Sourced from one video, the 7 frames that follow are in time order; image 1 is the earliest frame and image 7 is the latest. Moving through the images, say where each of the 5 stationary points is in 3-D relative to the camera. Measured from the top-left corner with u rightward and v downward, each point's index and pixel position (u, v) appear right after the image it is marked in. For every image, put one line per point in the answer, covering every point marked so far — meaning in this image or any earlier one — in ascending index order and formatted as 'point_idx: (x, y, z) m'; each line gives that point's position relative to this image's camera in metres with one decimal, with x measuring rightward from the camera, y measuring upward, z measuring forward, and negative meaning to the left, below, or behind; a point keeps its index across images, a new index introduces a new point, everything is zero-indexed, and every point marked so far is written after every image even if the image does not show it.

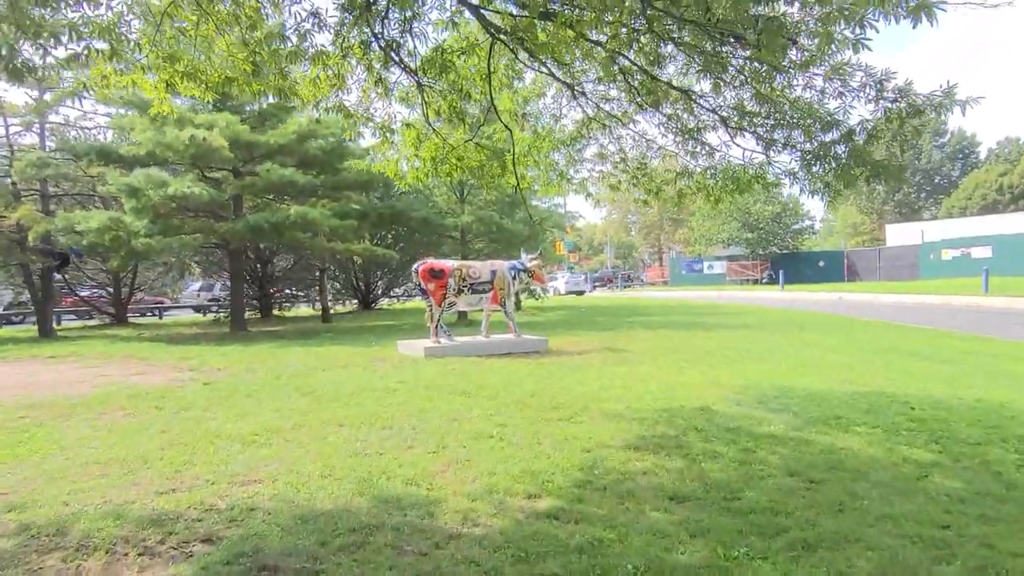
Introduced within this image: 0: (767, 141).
0: (+2.0, +1.1, +5.5) m
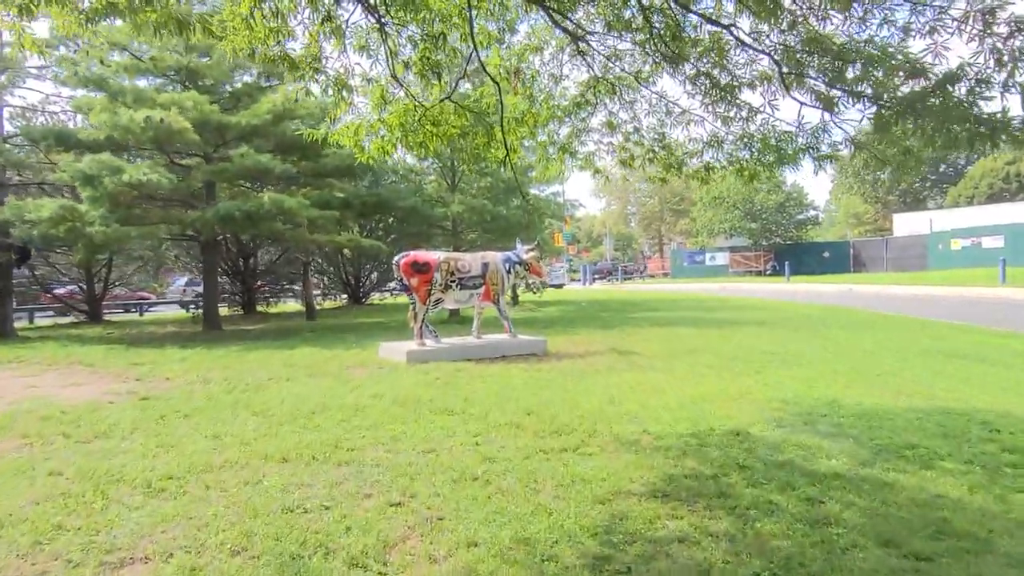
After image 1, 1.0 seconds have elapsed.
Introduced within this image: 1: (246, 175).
0: (+1.9, +1.1, +4.3) m
1: (-4.8, +2.1, +13.1) m
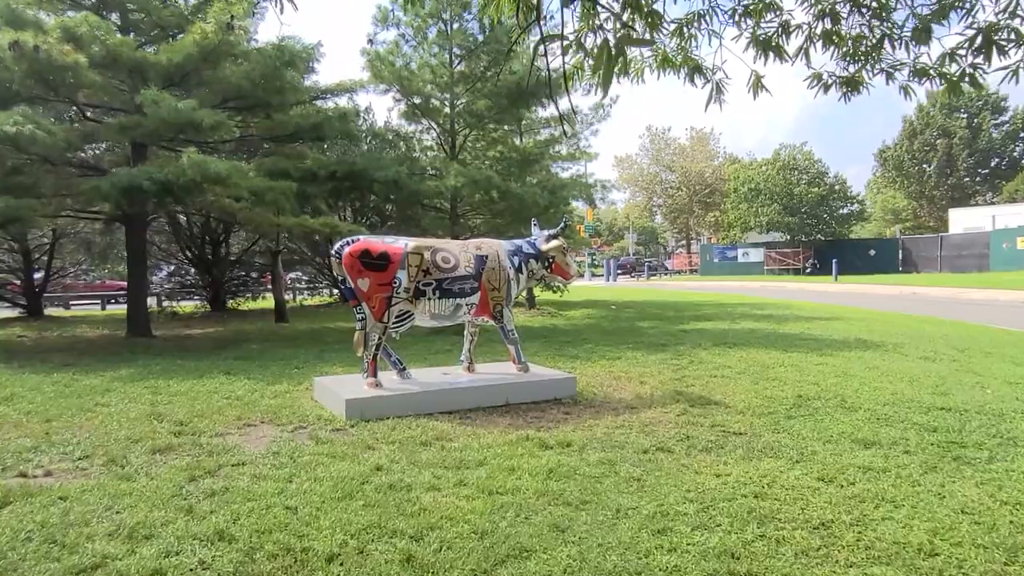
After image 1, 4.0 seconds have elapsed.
0: (+1.9, +1.0, +0.8) m
1: (-4.6, +2.1, +9.7) m
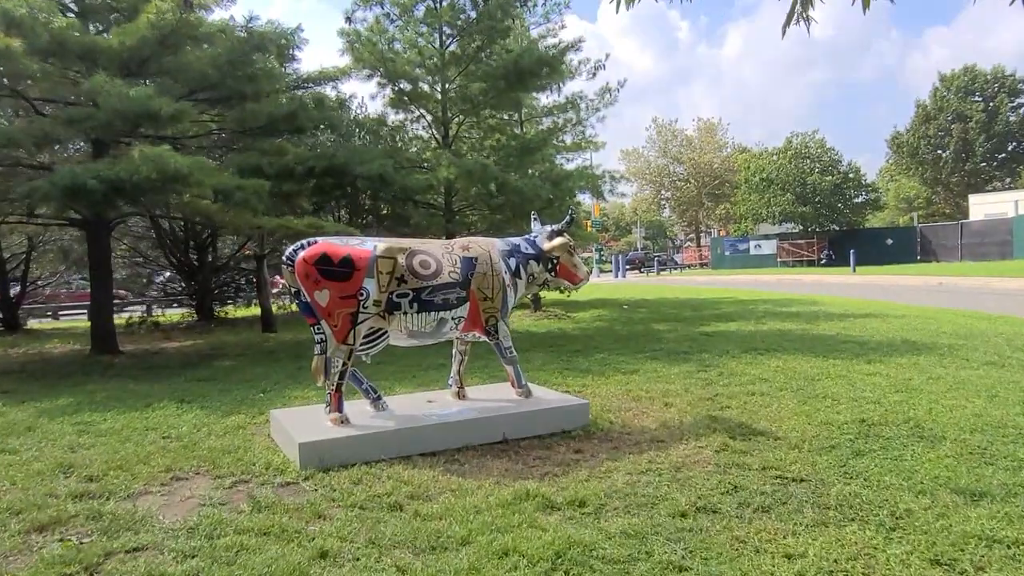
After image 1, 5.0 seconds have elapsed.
0: (+1.8, +1.0, -0.4) m
1: (-4.7, +2.0, +8.6) m
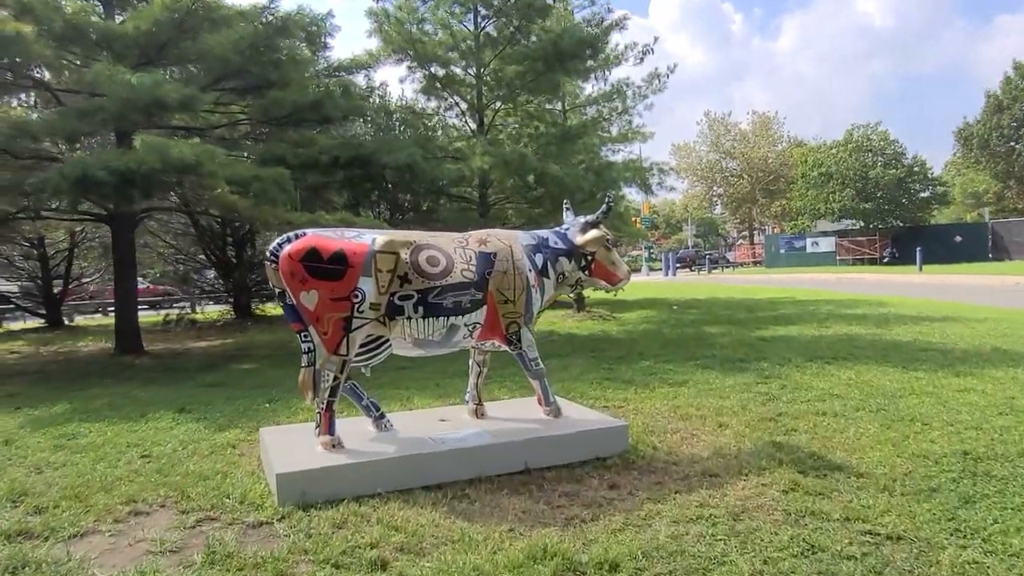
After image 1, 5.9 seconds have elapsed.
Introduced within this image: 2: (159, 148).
0: (+1.5, +0.9, -1.2) m
1: (-4.3, +2.0, +8.2) m
2: (-3.7, +1.5, +7.6) m
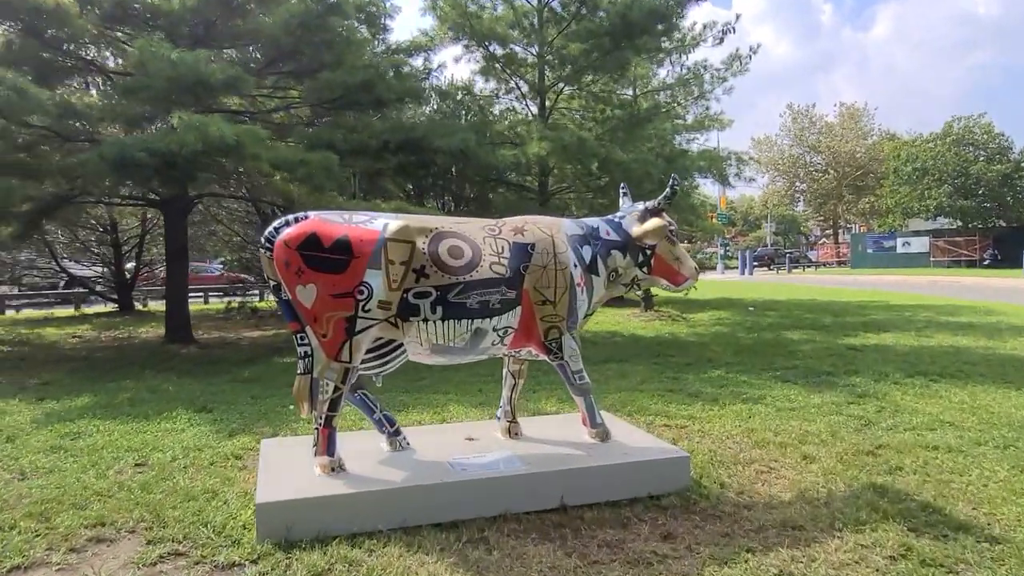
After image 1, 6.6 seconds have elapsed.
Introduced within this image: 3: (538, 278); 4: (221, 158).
0: (+1.2, +0.9, -2.1) m
1: (-3.6, +2.1, +7.8) m
2: (-3.1, +1.6, +7.3) m
3: (+0.1, +0.1, +3.6) m
4: (-3.1, +1.4, +7.6) m
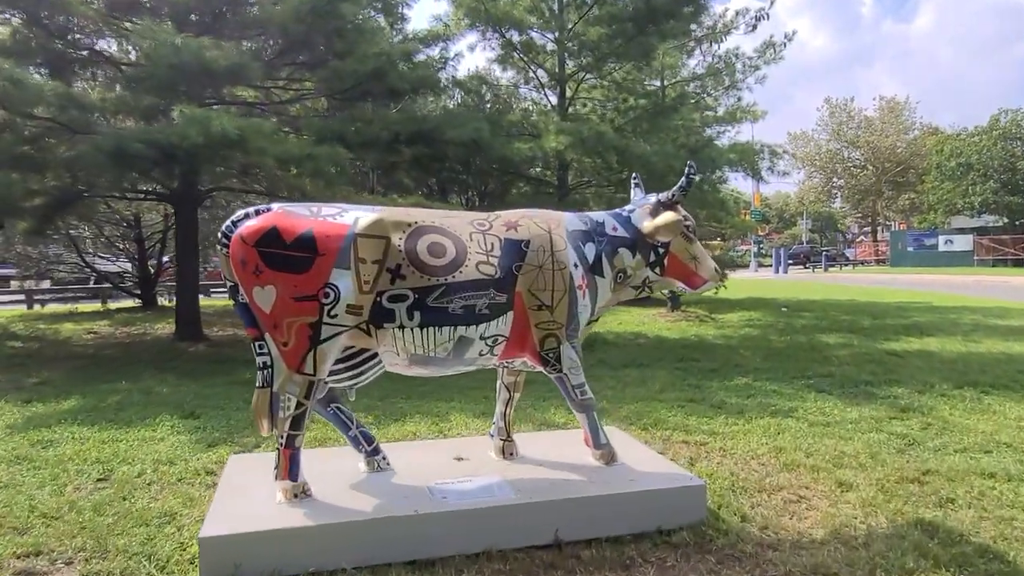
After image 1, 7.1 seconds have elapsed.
0: (+0.9, +0.8, -2.5) m
1: (-3.5, +2.1, +7.5) m
2: (-3.0, +1.6, +7.0) m
3: (+0.1, 0.0, +3.1) m
4: (-2.9, +1.4, +7.3) m
